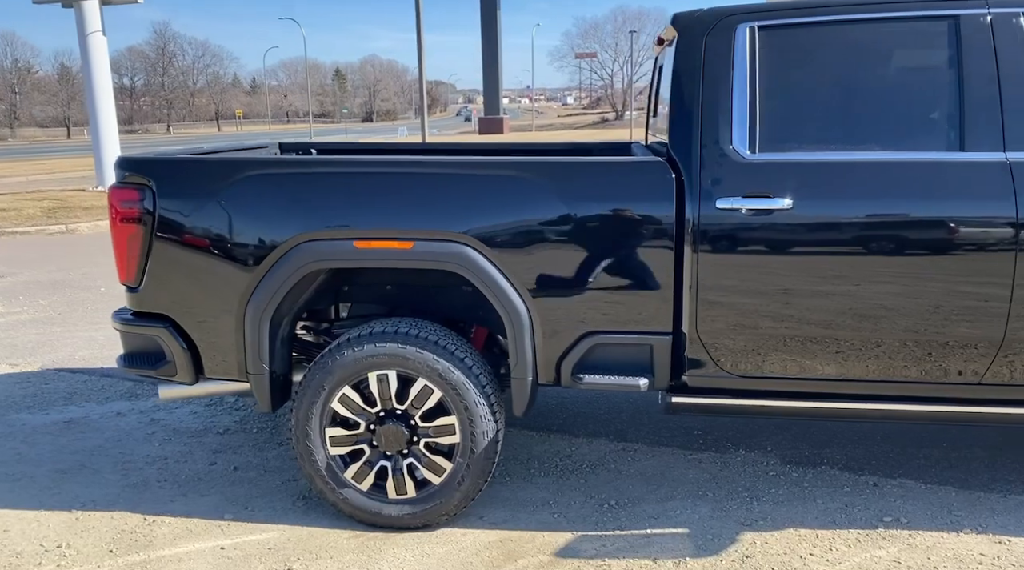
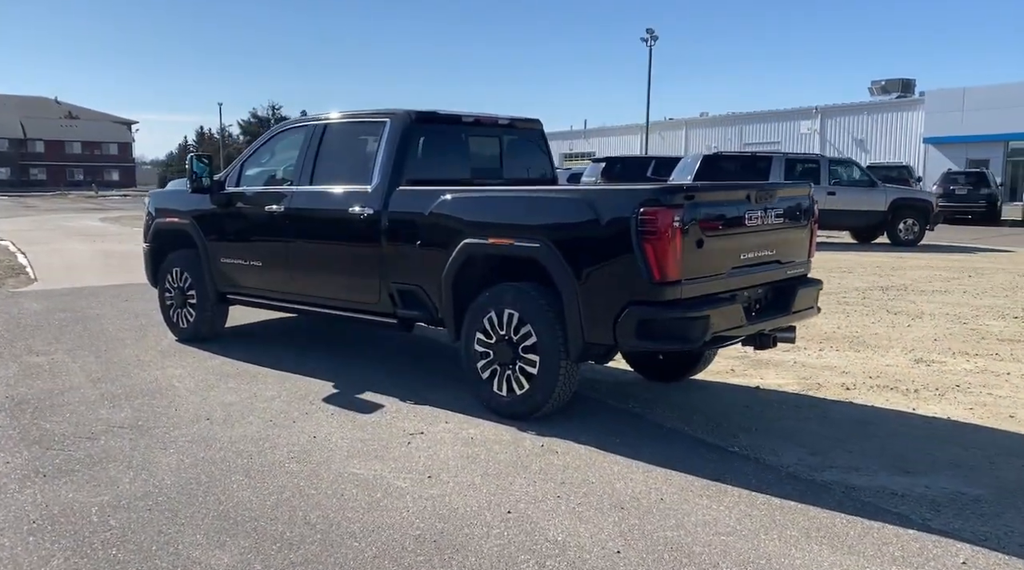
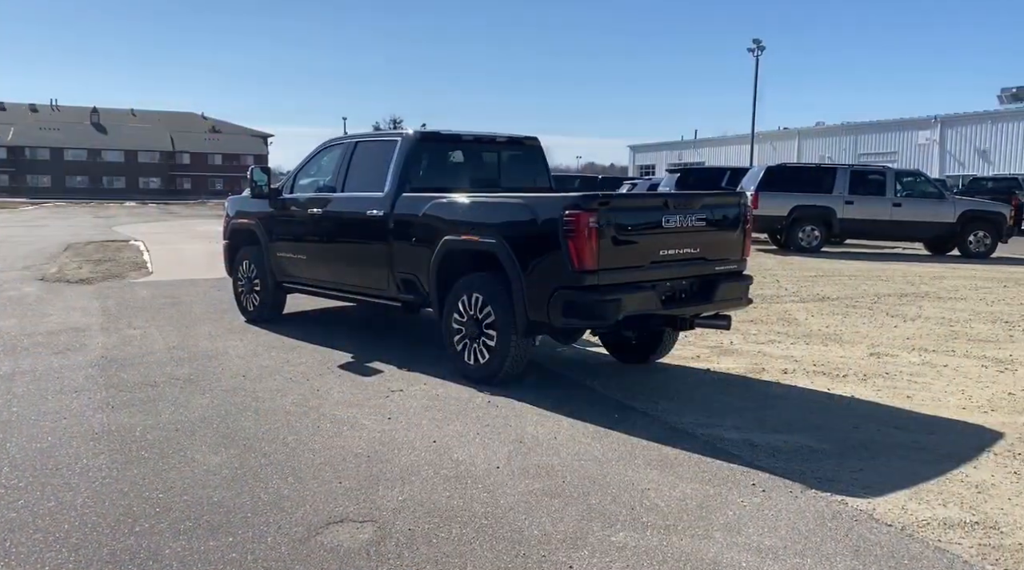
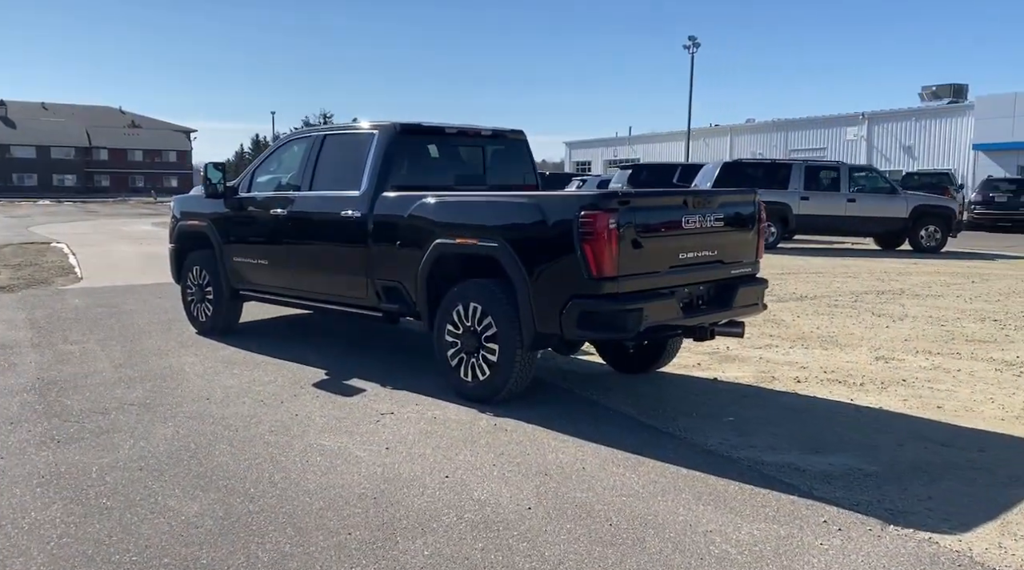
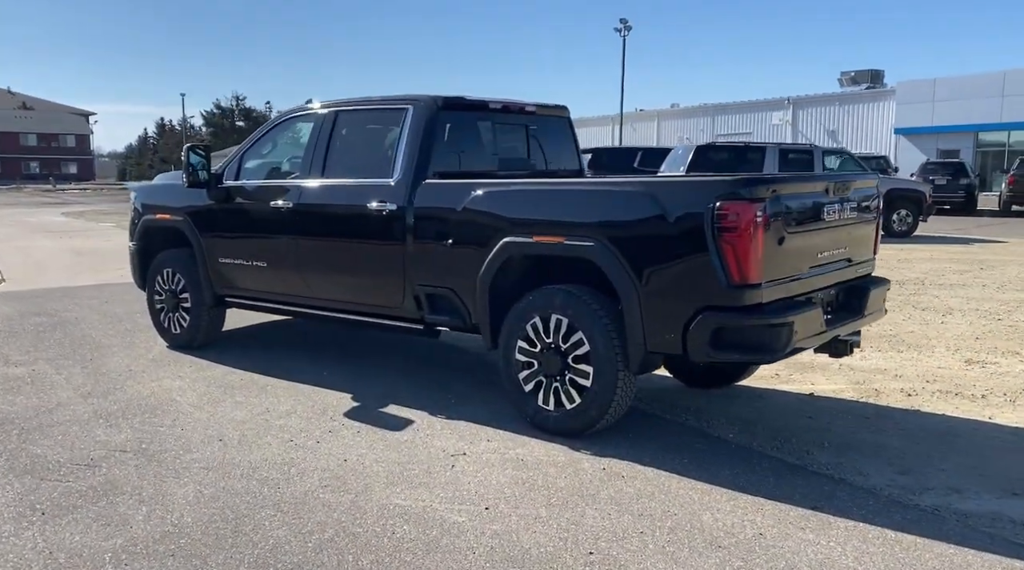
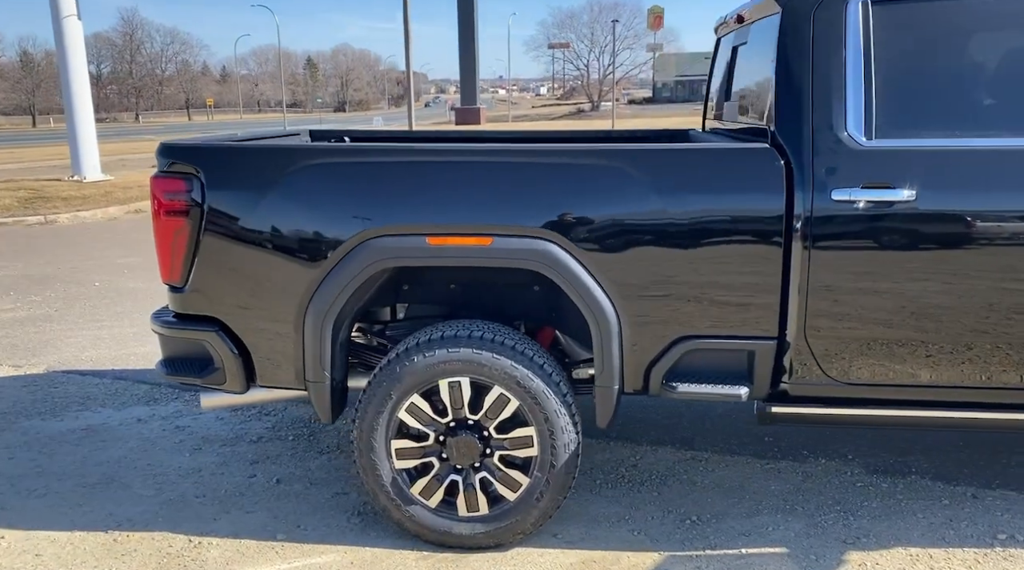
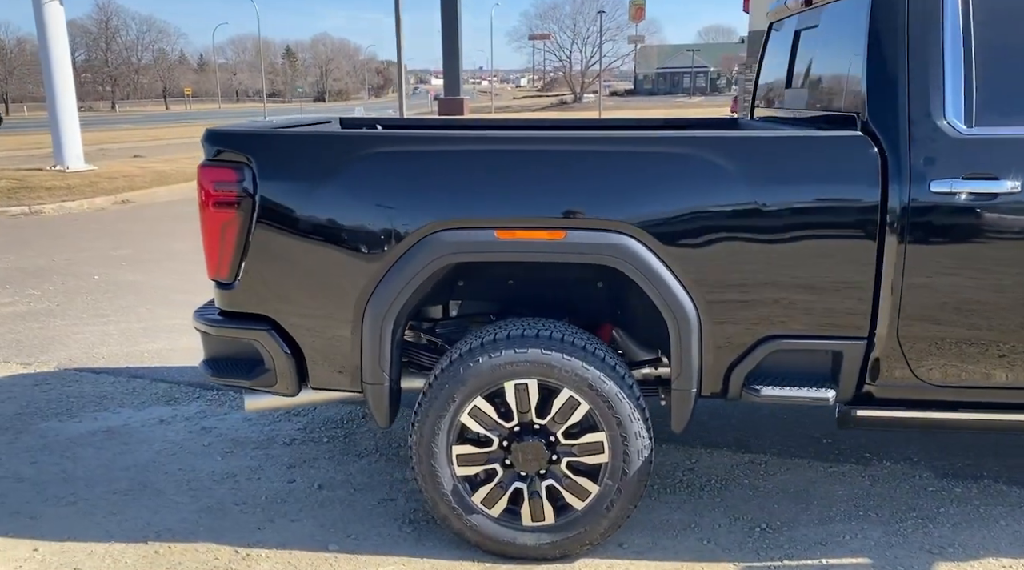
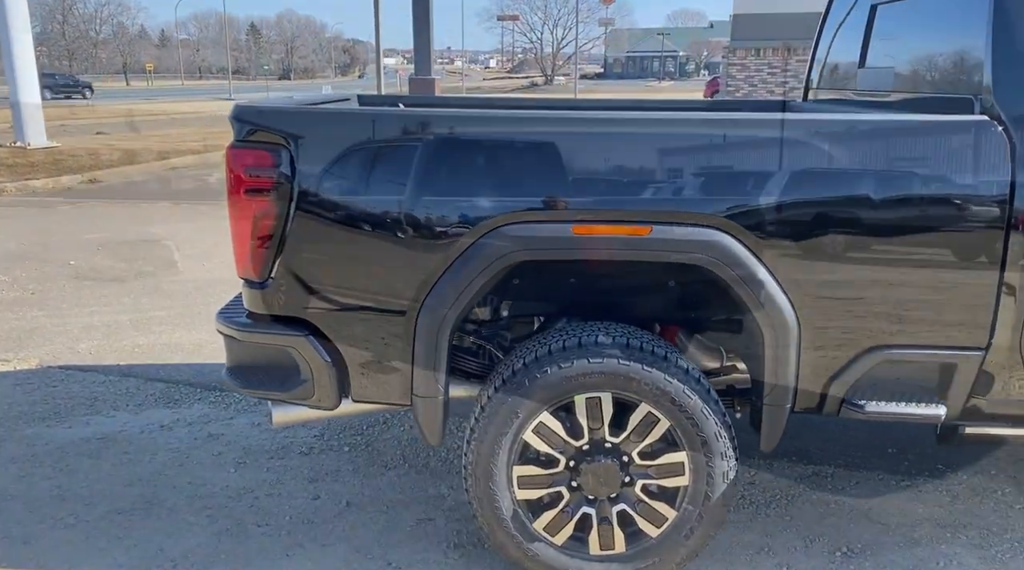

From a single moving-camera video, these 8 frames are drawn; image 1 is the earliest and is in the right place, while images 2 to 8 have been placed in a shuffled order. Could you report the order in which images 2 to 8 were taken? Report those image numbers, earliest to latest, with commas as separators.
6, 7, 8, 3, 4, 2, 5
